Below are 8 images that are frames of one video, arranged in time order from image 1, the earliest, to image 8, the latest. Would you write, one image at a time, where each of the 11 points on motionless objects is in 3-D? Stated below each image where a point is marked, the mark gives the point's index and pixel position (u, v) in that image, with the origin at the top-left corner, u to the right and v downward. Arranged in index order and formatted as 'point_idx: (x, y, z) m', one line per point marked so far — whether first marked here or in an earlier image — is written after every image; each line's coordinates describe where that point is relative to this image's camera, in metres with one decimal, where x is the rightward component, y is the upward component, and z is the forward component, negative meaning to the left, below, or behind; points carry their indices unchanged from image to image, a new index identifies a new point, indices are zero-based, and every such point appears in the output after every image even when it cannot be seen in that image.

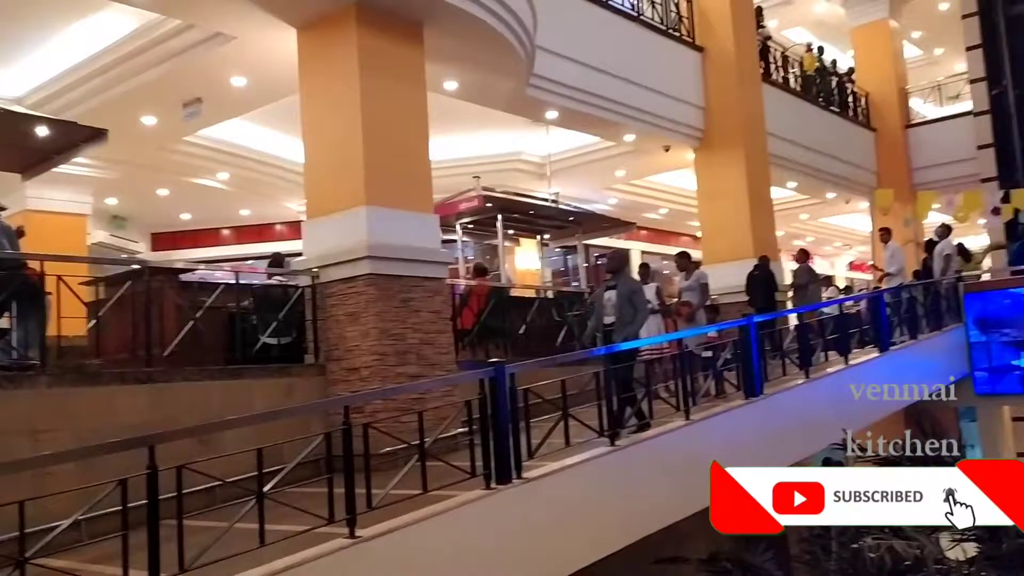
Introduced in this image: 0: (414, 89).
0: (-0.7, +1.4, +6.3) m
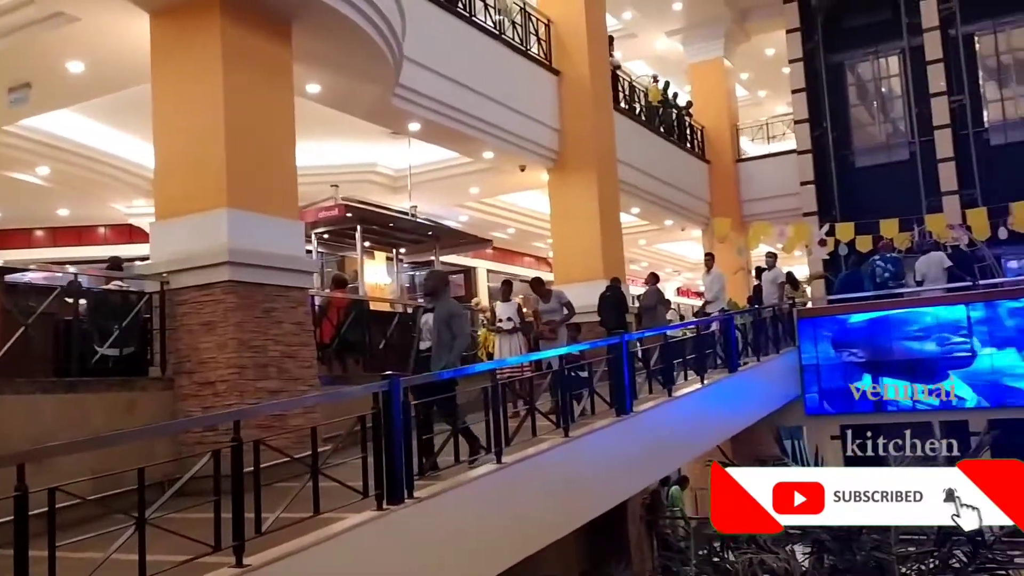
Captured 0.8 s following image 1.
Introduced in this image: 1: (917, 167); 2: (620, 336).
0: (-1.6, +1.3, +6.0) m
1: (+6.4, +1.9, +14.1) m
2: (+0.6, -0.3, +5.3) m
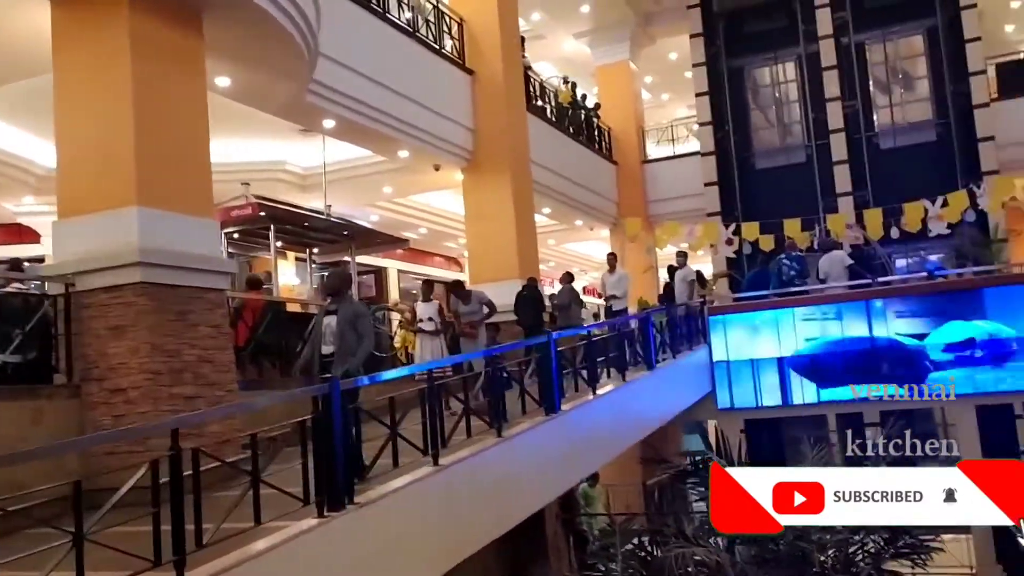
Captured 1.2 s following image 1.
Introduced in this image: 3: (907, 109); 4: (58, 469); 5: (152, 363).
0: (-2.1, +1.3, +5.8) m
1: (+4.9, +2.0, +14.7) m
2: (+0.2, -0.3, +5.3) m
3: (+6.2, +2.8, +14.2) m
4: (-2.3, -0.9, +4.6) m
5: (-2.0, -0.4, +5.1) m
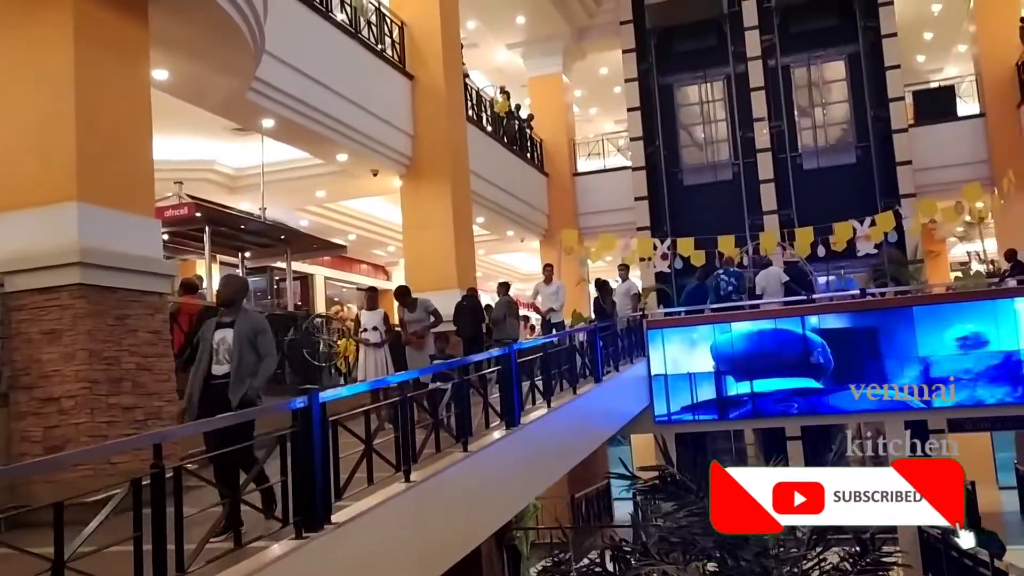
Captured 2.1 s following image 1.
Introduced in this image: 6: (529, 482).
0: (-2.3, +1.3, +5.4) m
1: (+3.8, +1.7, +15.0) m
2: (0.0, -0.3, +5.2) m
3: (+5.2, +2.6, +14.7) m
4: (-2.5, -0.9, +4.2) m
5: (-2.2, -0.4, +4.7) m
6: (+0.1, -1.2, +5.4) m
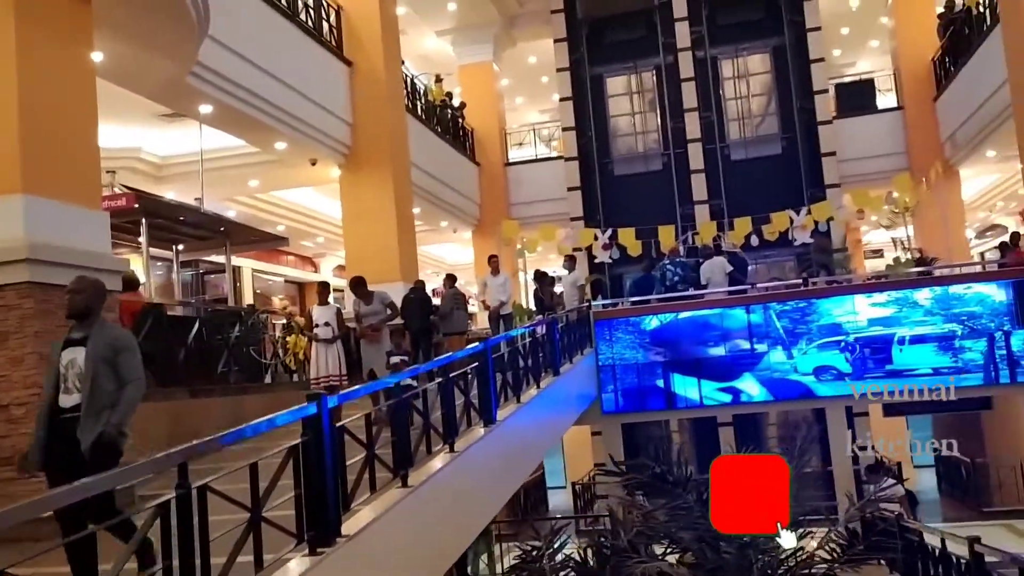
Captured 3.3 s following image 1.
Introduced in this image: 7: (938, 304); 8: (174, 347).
0: (-2.4, +1.3, +5.0) m
1: (+2.7, +1.9, +15.2) m
2: (-0.1, -0.3, +5.1) m
3: (+4.1, +2.8, +14.9) m
4: (-2.5, -0.9, +3.9) m
5: (-2.3, -0.4, +4.4) m
6: (0.0, -1.1, +5.3) m
7: (+4.7, -0.2, +9.8) m
8: (-2.5, -0.4, +6.6) m
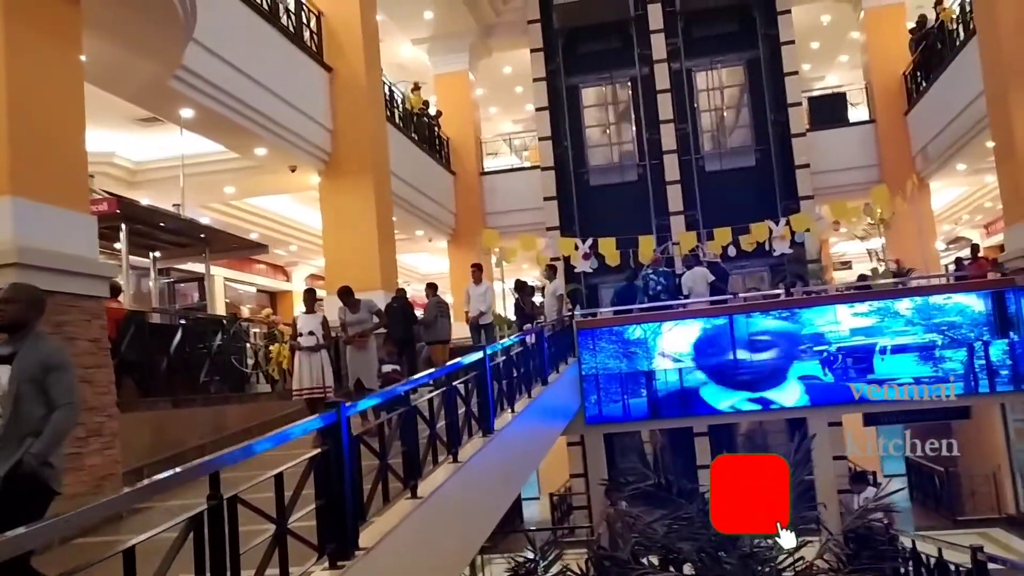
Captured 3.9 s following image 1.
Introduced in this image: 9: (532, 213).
0: (-2.4, +1.3, +4.9) m
1: (+2.3, +1.7, +15.3) m
2: (-0.1, -0.3, +5.0) m
3: (+3.7, +2.6, +15.1) m
4: (-2.5, -0.9, +3.7) m
5: (-2.3, -0.5, +4.2) m
6: (0.0, -1.2, +5.2) m
7: (+4.5, -0.3, +10.0) m
8: (-2.5, -0.5, +6.4) m
9: (+0.4, +1.3, +16.0) m
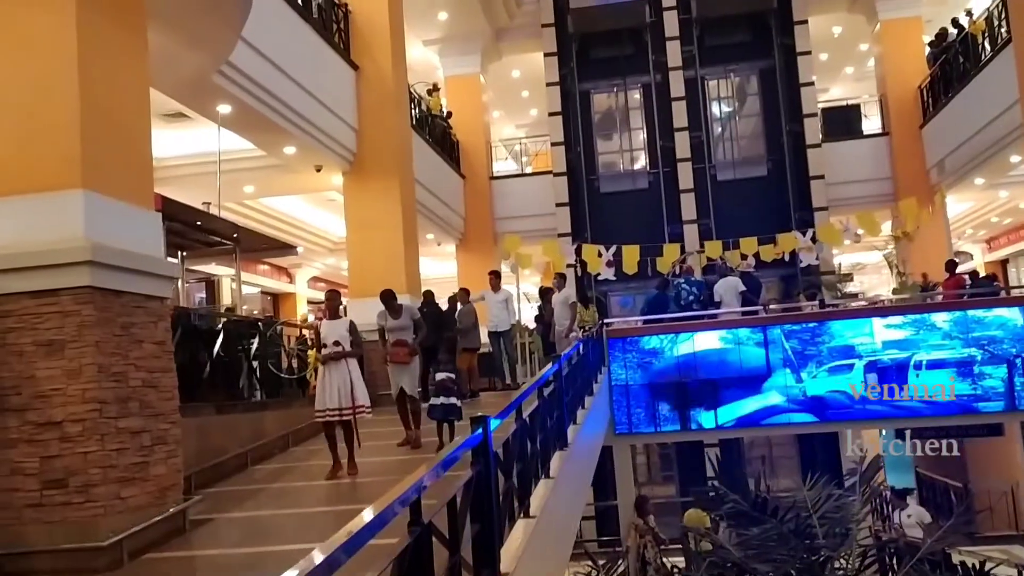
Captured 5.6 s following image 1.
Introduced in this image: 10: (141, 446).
0: (-2.0, +1.3, +4.7) m
1: (+2.5, +1.6, +15.1) m
2: (+0.3, -0.4, +4.8) m
3: (+3.9, +2.4, +15.0) m
4: (-2.0, -0.9, +3.4) m
5: (-1.8, -0.5, +4.0) m
6: (+0.4, -1.2, +5.0) m
7: (+4.8, -0.5, +9.9) m
8: (-2.2, -0.5, +6.1) m
9: (+0.5, +1.2, +15.8) m
10: (-1.8, -0.8, +4.3) m
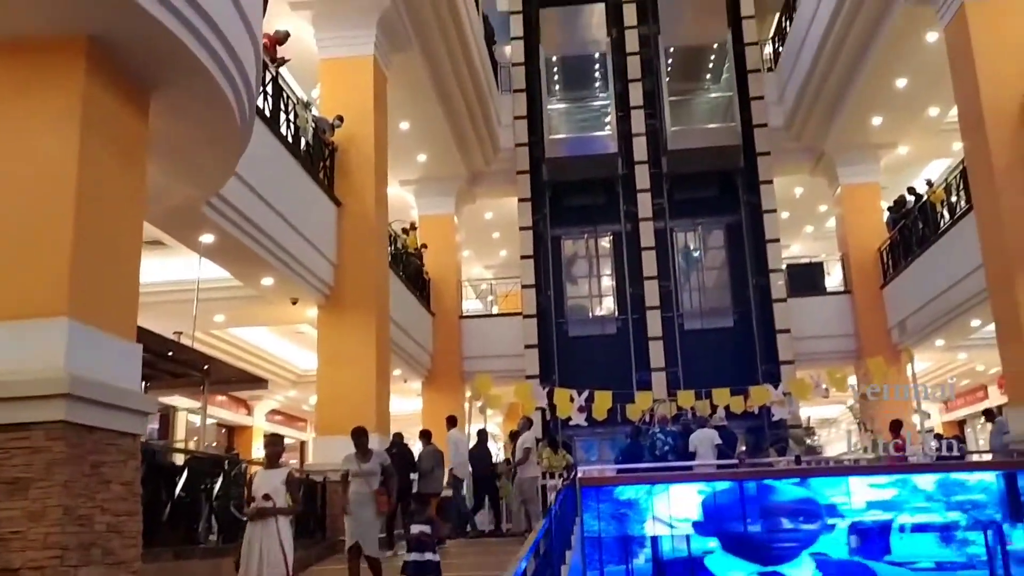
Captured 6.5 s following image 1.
0: (-2.0, +0.6, +4.6) m
1: (+1.9, -0.9, +15.2) m
2: (+0.2, -1.2, +4.6) m
3: (+3.4, -0.1, +15.3) m
4: (-2.0, -1.4, +3.1) m
5: (-1.9, -1.0, +3.7) m
6: (+0.3, -2.0, +4.7) m
7: (+4.5, -2.2, +9.8) m
8: (-2.3, -1.4, +5.8) m
9: (0.0, -1.3, +15.8) m
10: (-1.8, -1.4, +3.9) m
